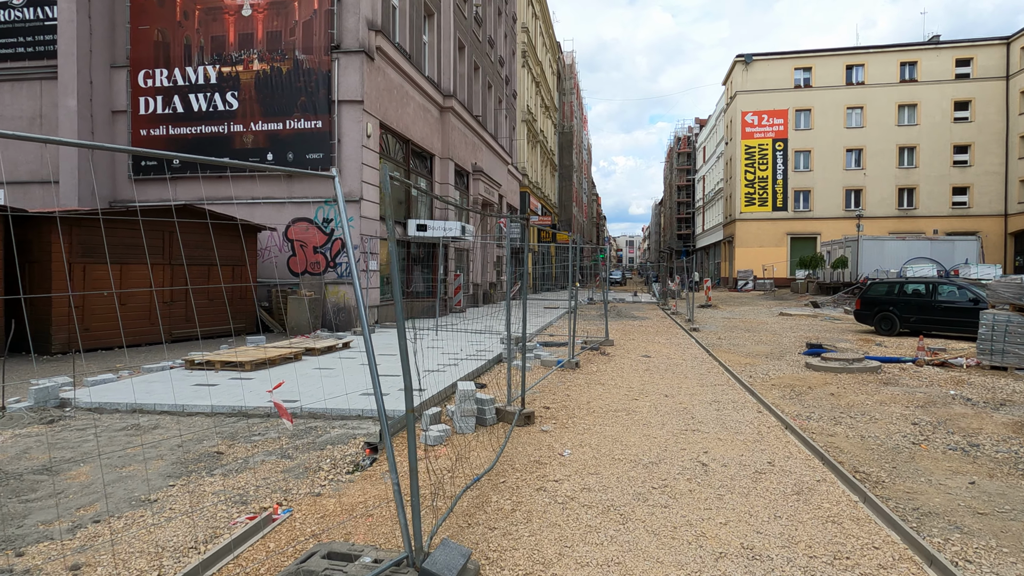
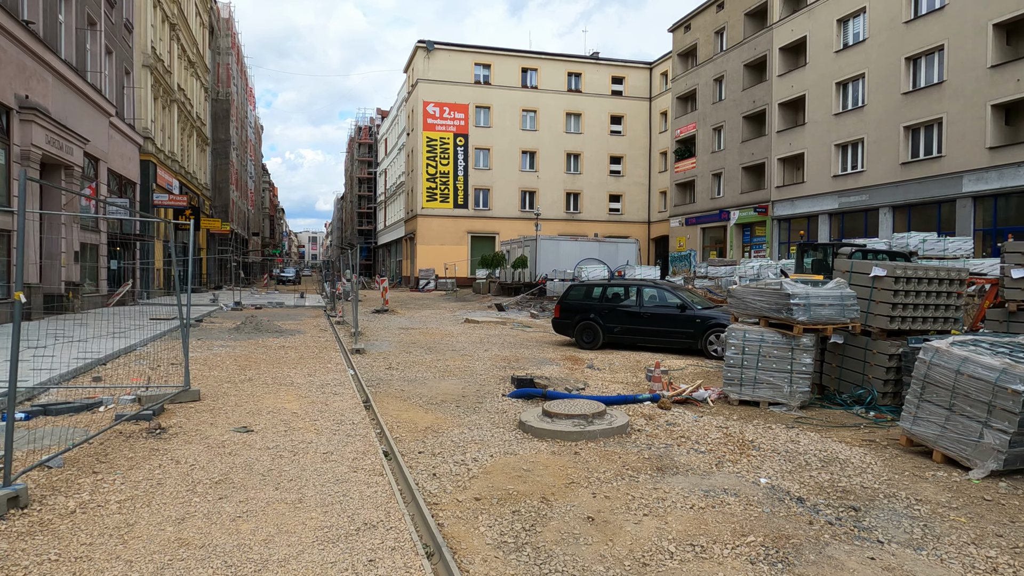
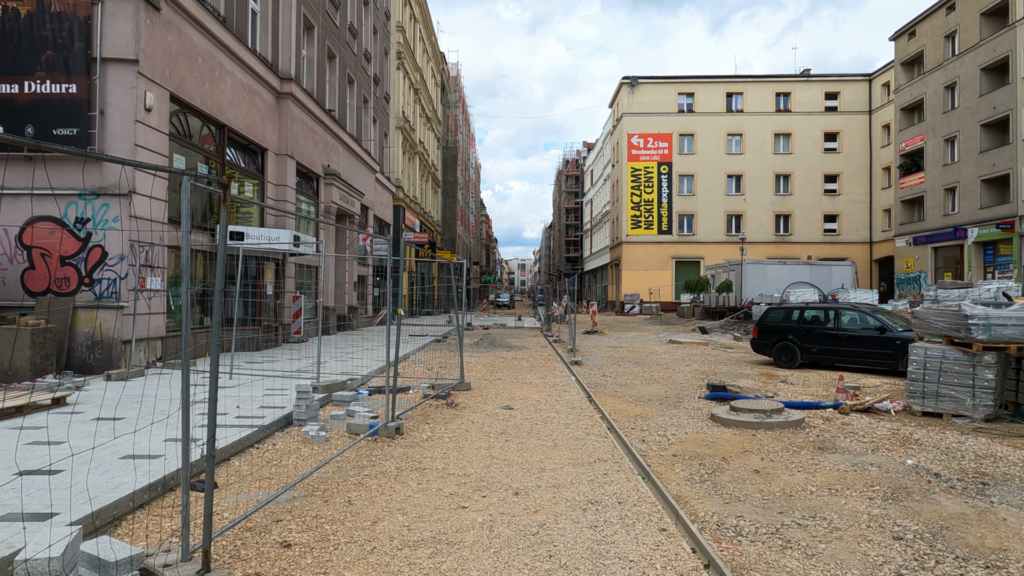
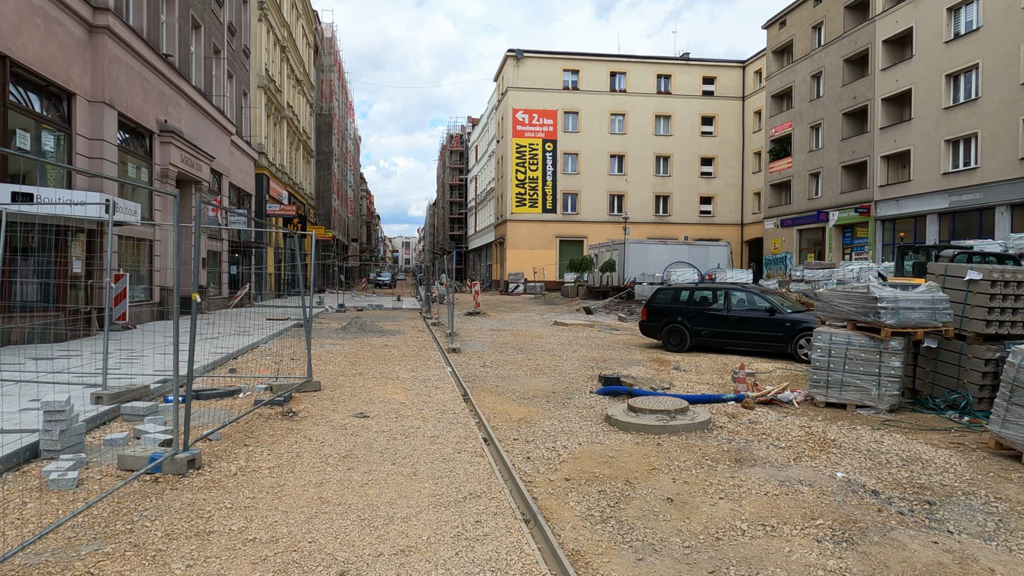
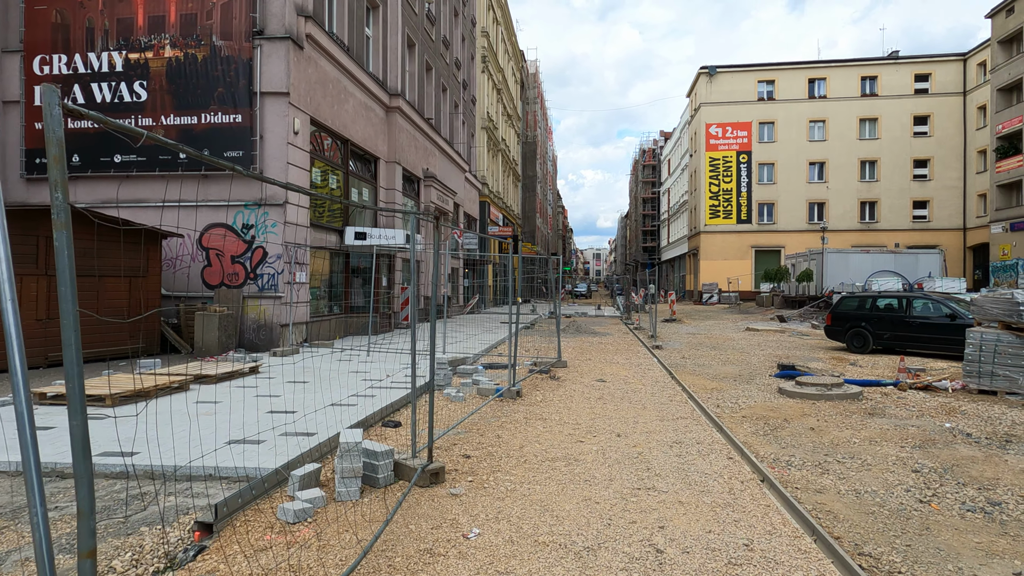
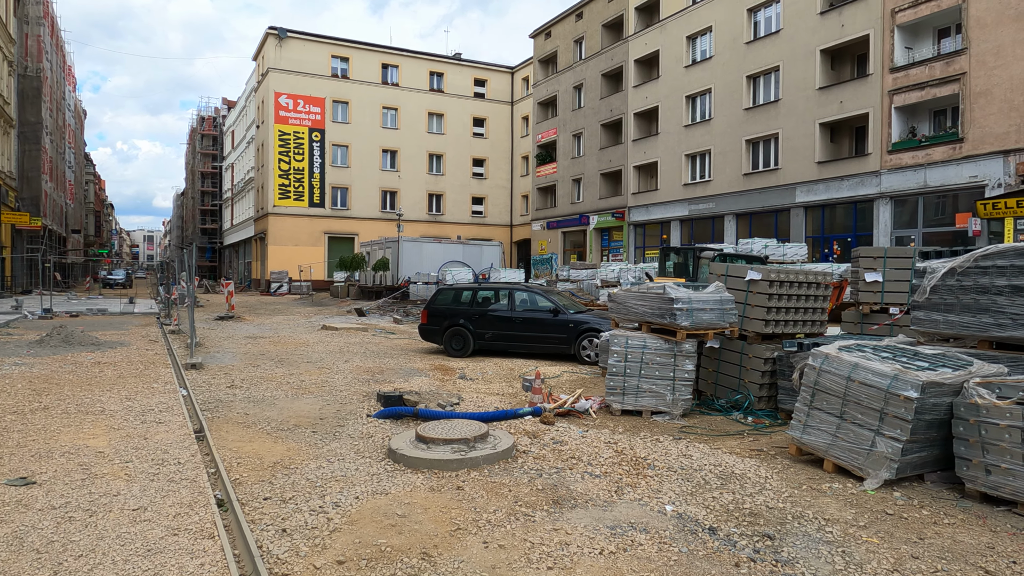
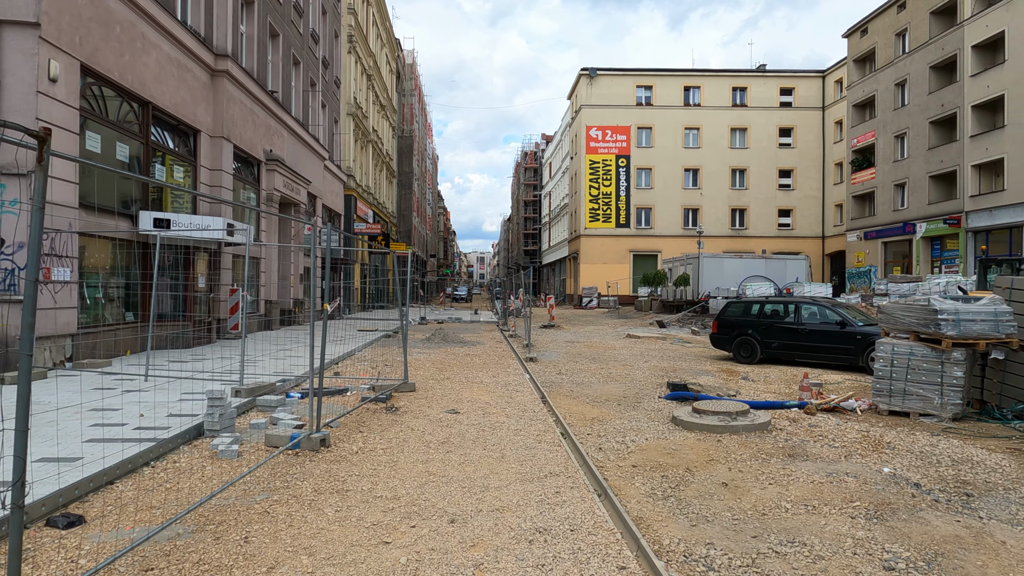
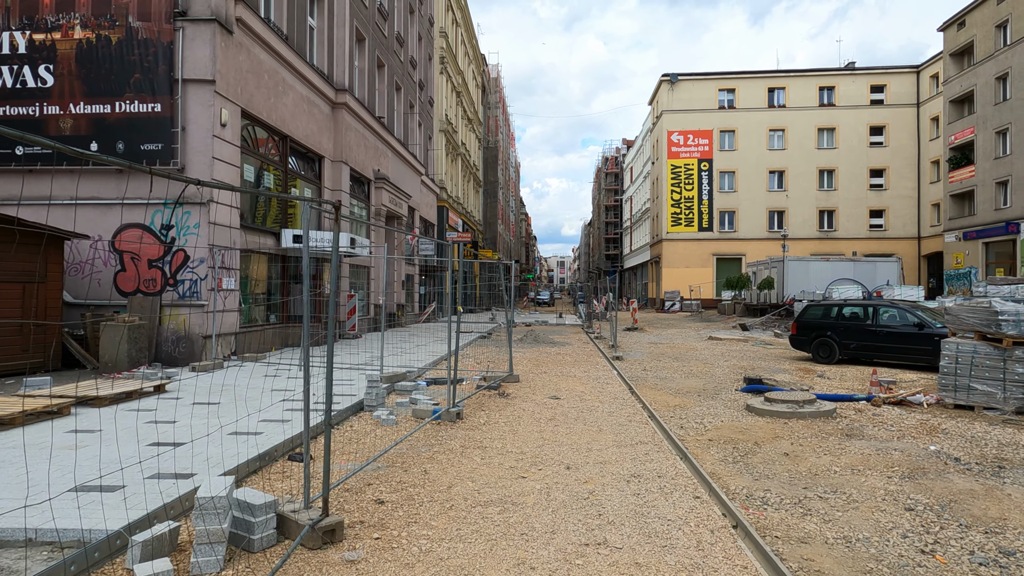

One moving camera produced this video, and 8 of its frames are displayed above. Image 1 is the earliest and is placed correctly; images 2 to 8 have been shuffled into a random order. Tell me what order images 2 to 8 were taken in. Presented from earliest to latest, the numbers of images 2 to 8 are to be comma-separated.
5, 8, 3, 7, 4, 2, 6
